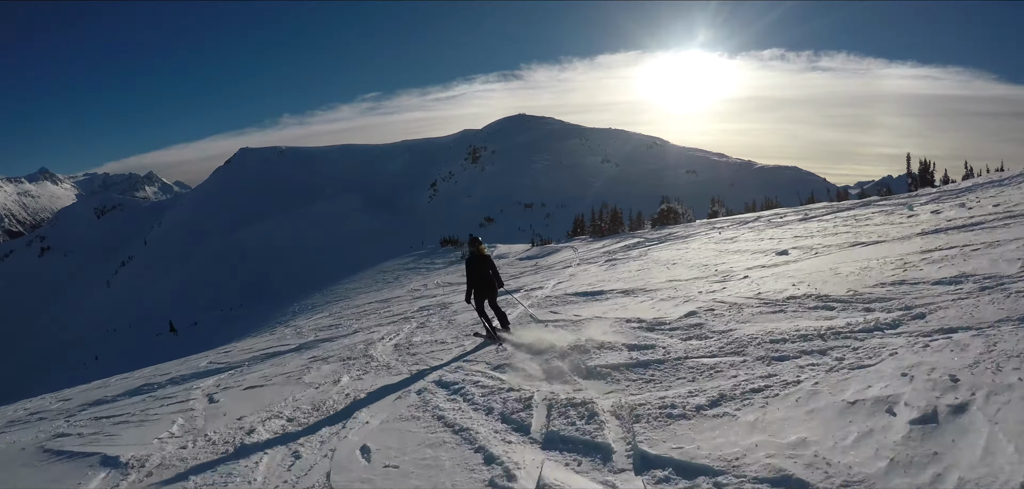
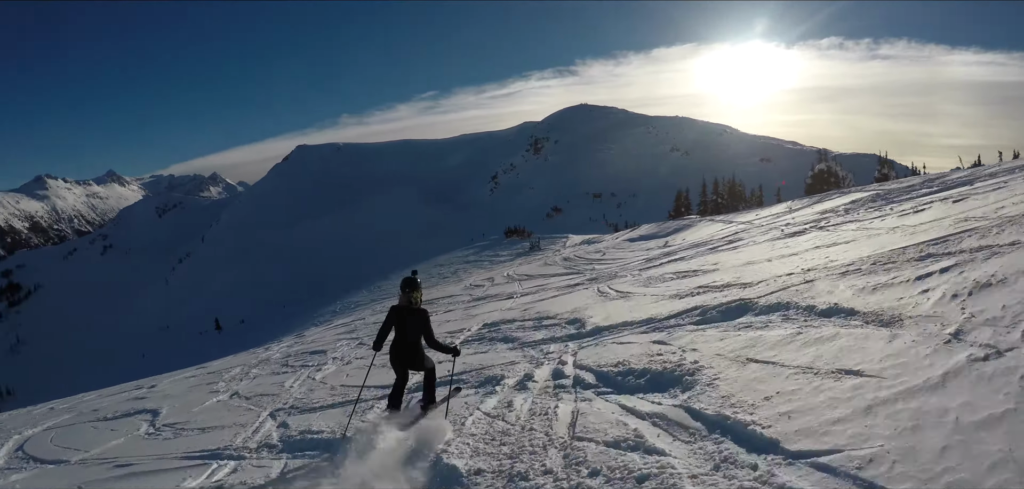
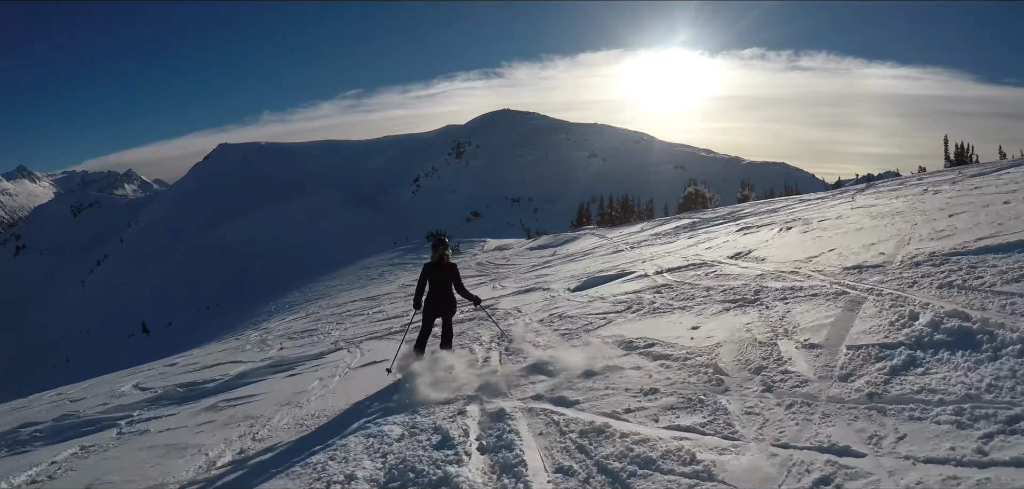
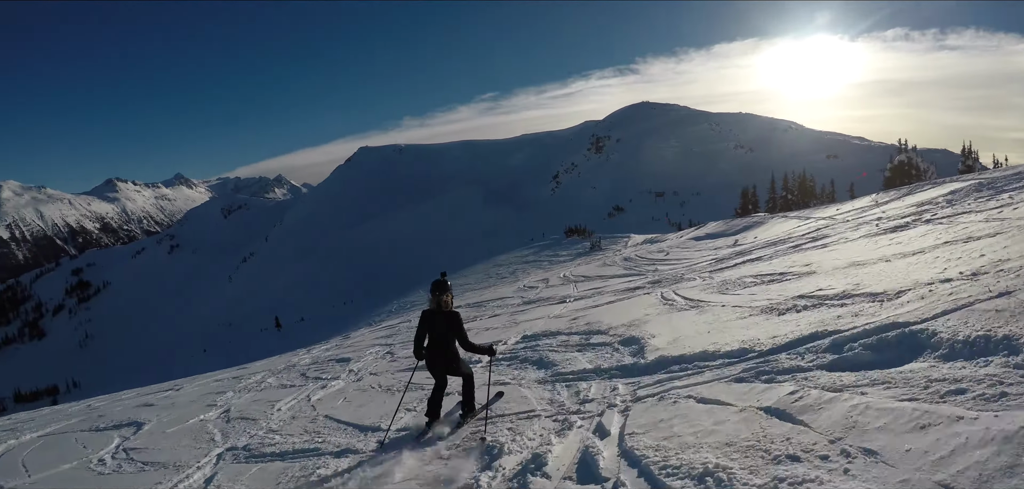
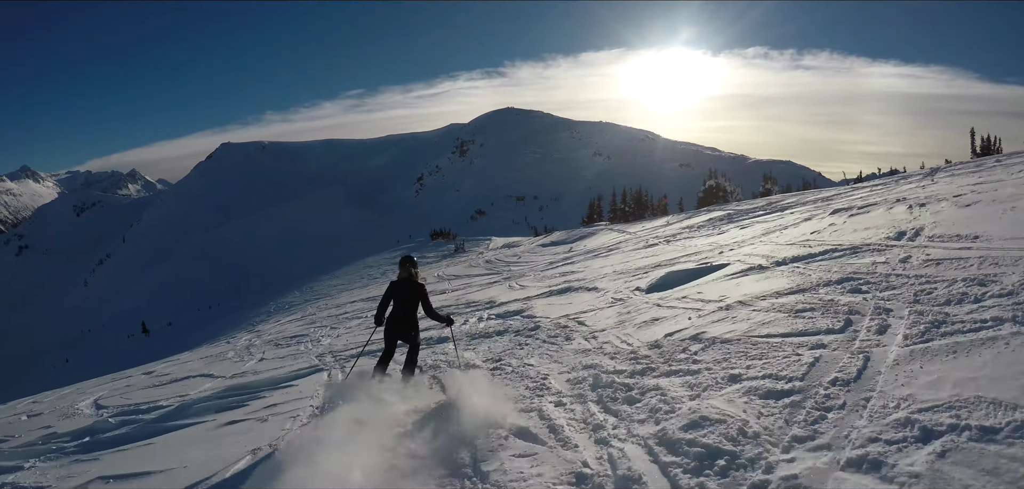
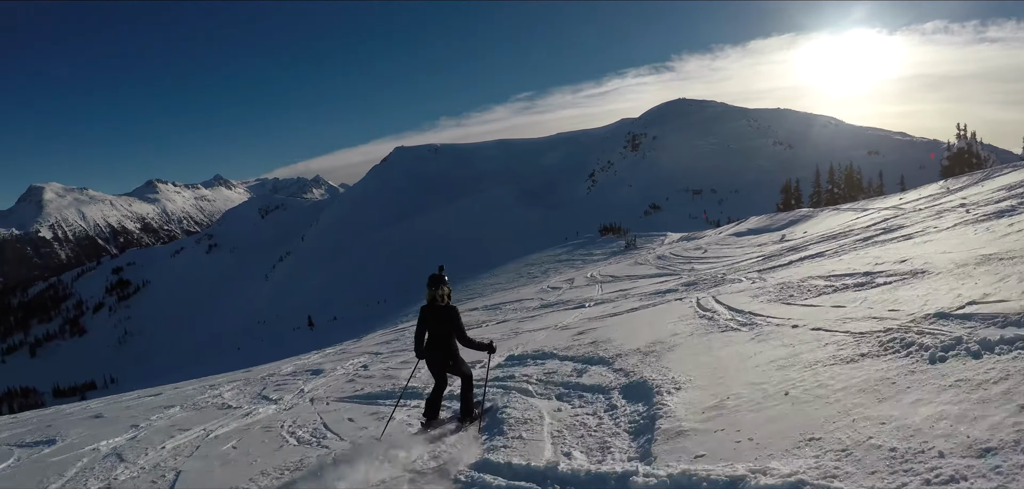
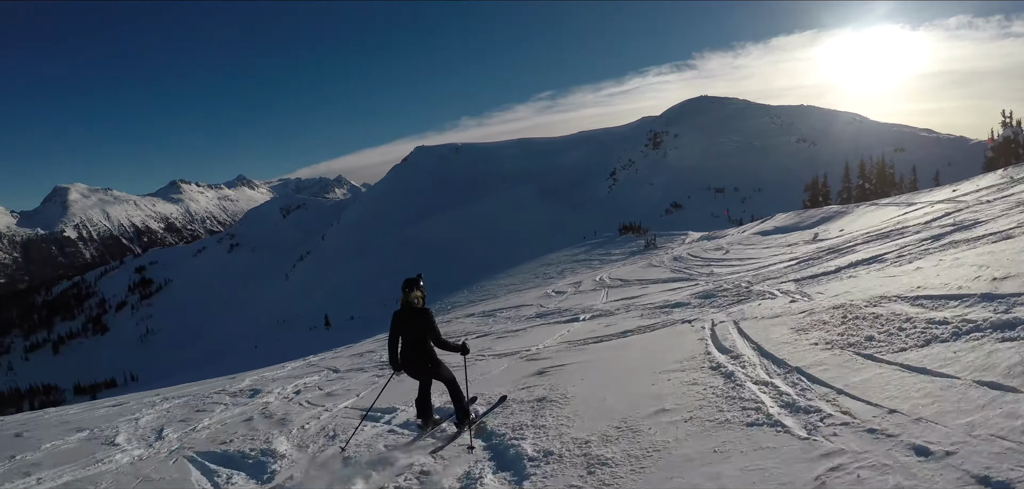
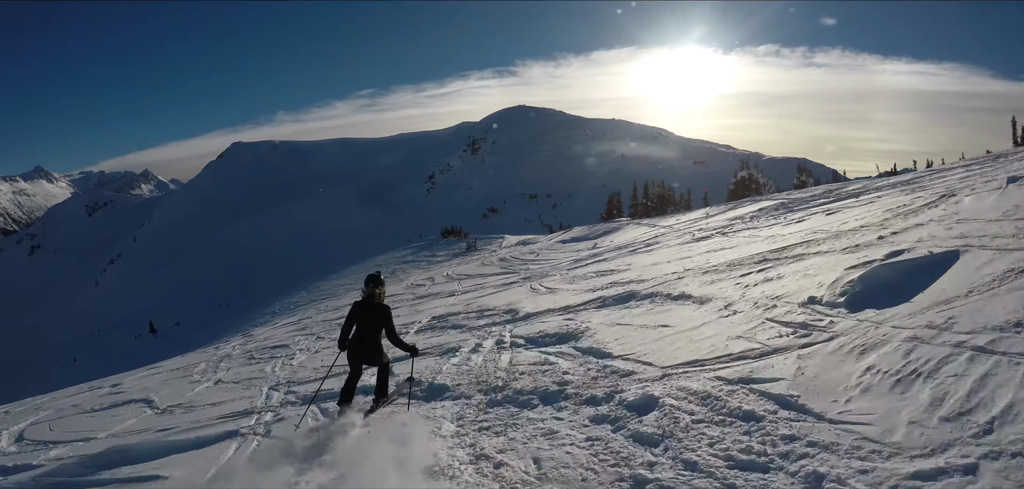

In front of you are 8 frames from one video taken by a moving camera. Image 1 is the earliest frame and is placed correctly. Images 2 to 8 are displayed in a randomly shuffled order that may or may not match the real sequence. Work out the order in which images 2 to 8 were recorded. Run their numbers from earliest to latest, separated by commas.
3, 5, 8, 2, 4, 6, 7
